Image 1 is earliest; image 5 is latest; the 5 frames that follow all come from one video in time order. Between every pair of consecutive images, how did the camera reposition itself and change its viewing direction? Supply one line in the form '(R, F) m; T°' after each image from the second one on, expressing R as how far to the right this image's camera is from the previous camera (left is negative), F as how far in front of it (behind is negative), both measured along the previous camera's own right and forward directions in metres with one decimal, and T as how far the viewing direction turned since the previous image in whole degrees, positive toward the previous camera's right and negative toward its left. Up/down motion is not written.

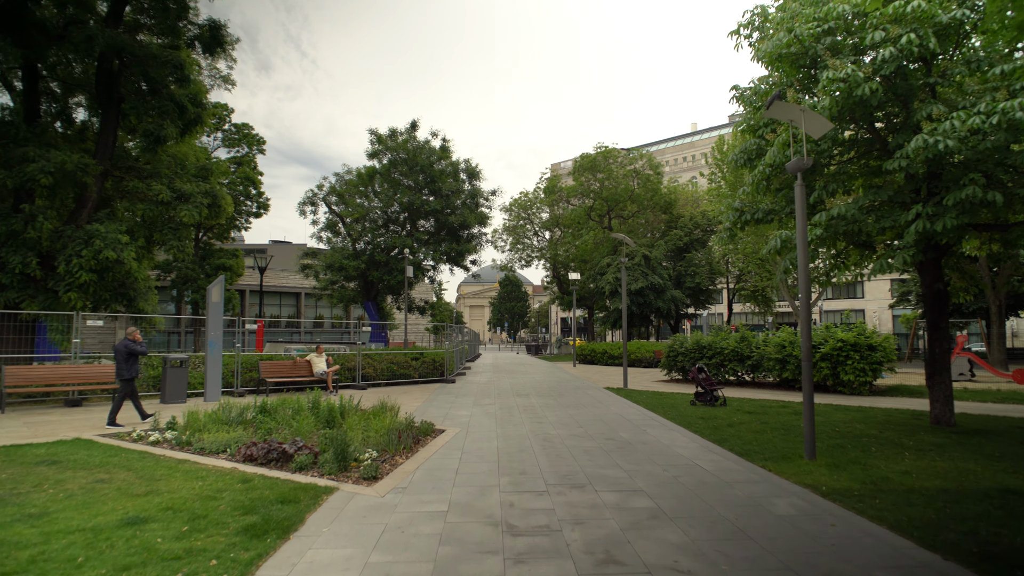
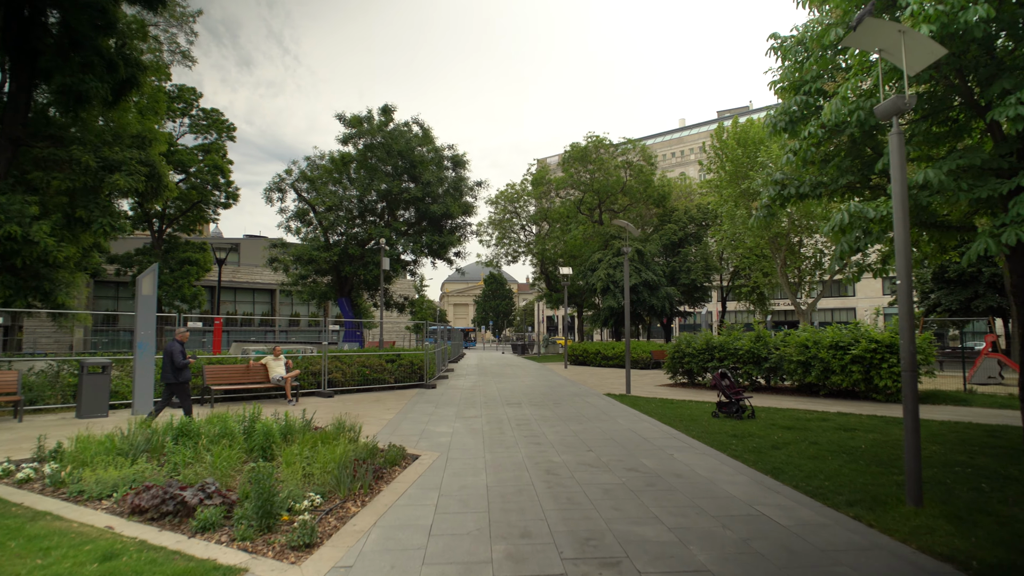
(-0.1, +2.0) m; +1°
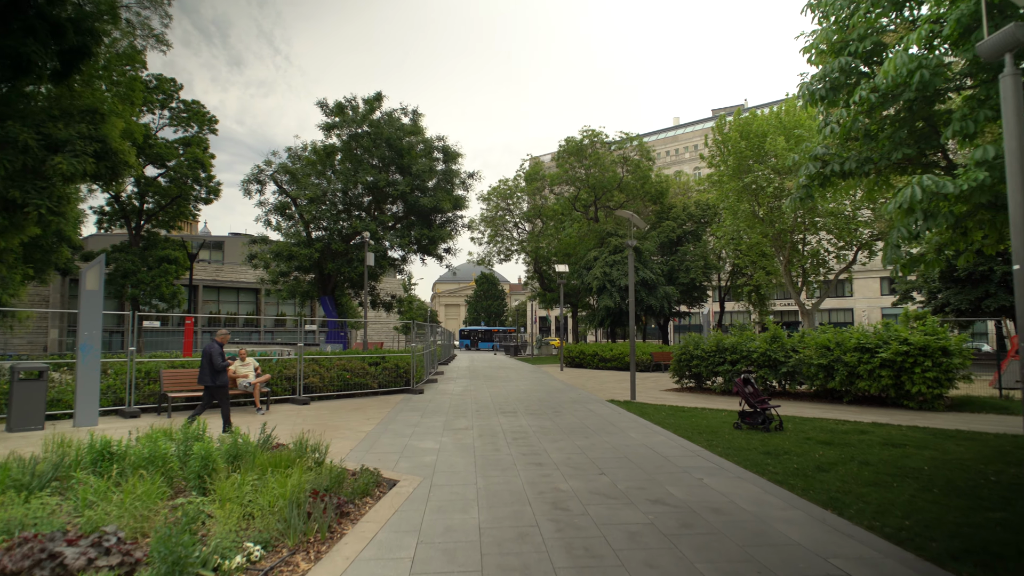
(-0.1, +1.3) m; +1°
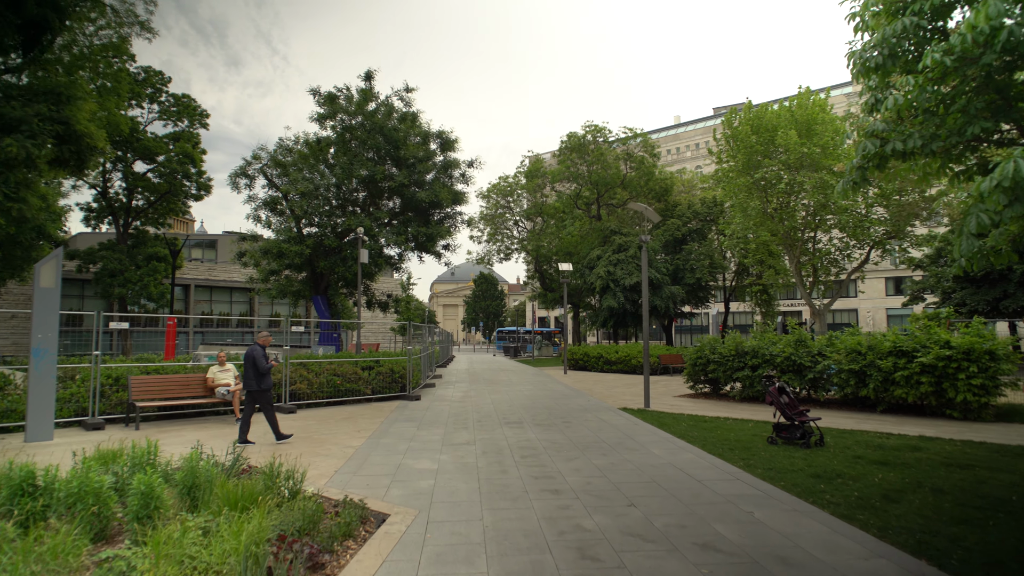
(-0.1, +1.0) m; 0°
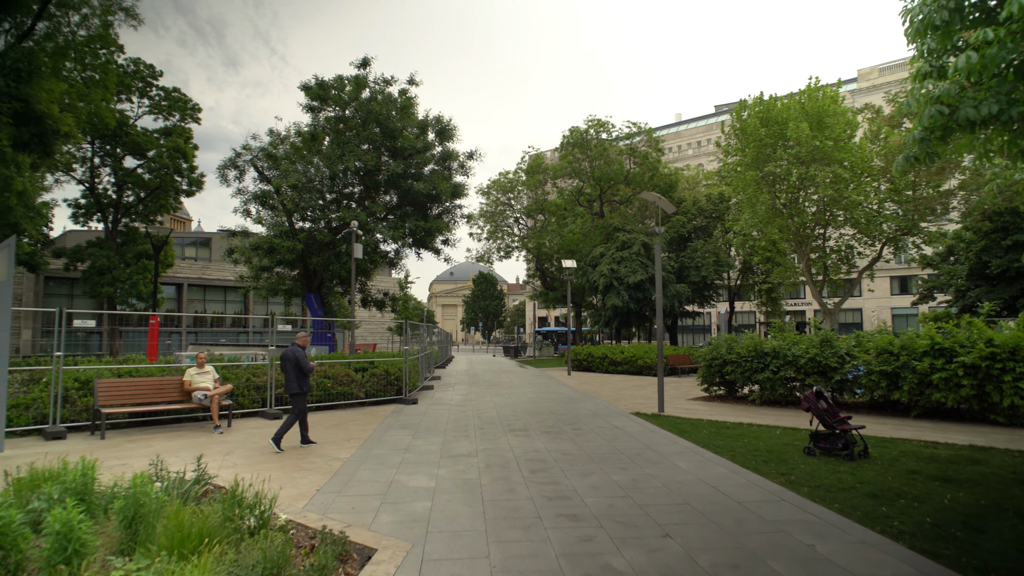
(-0.1, +0.9) m; 0°
